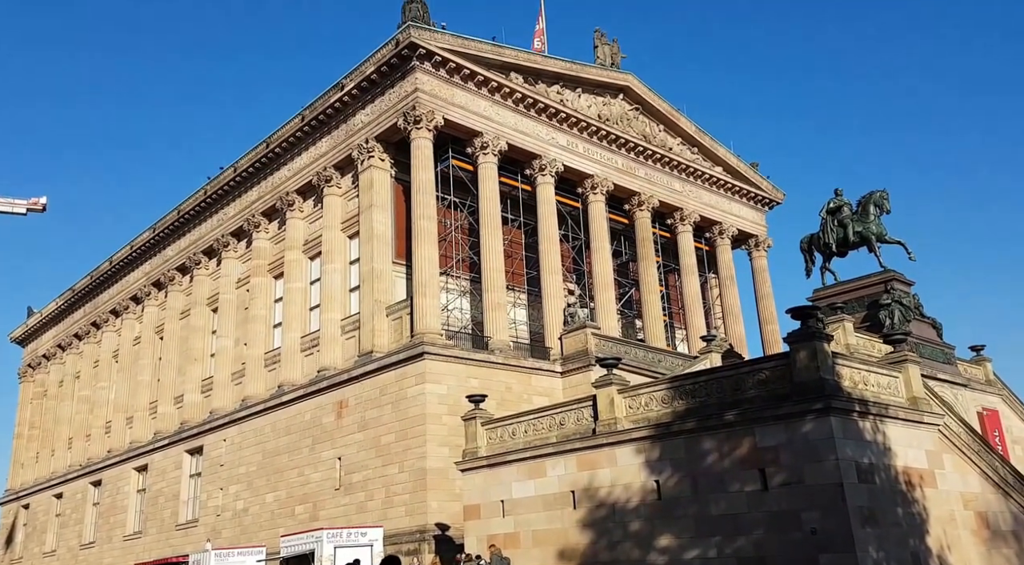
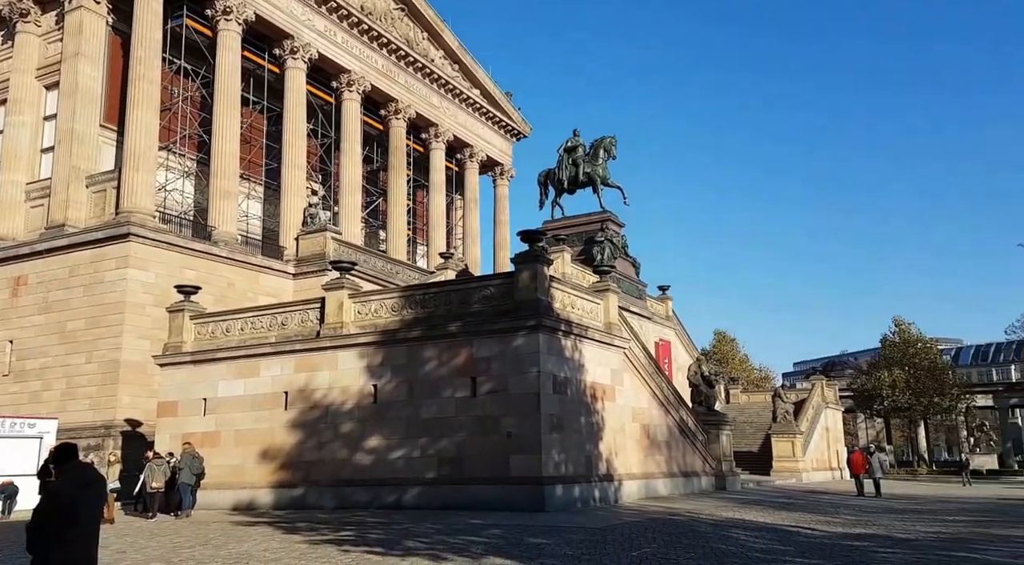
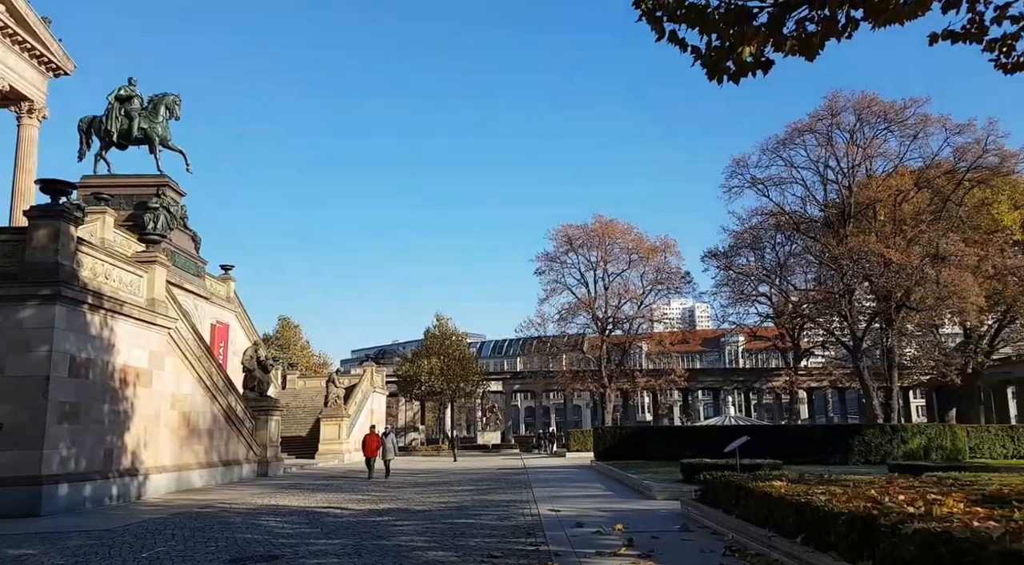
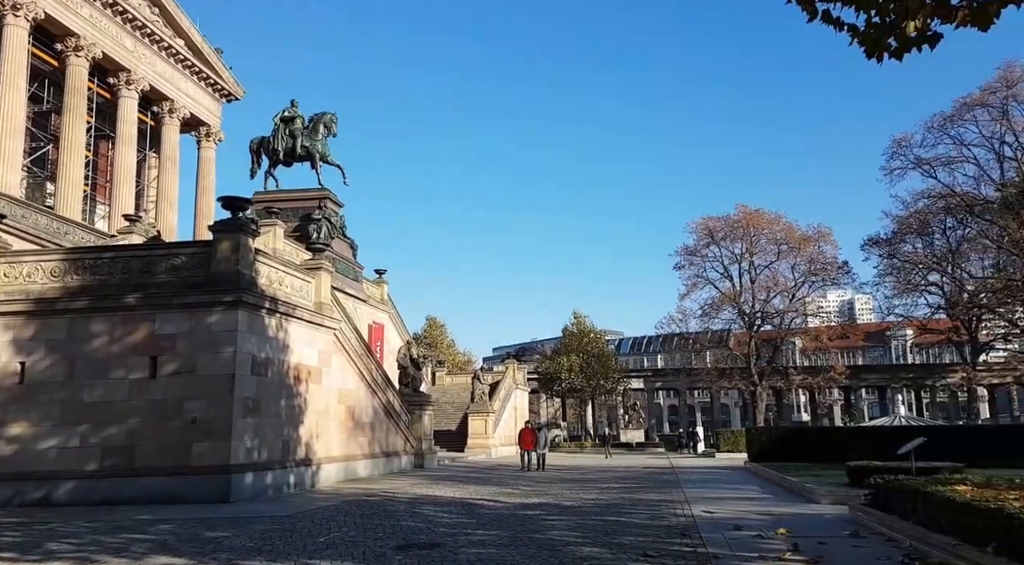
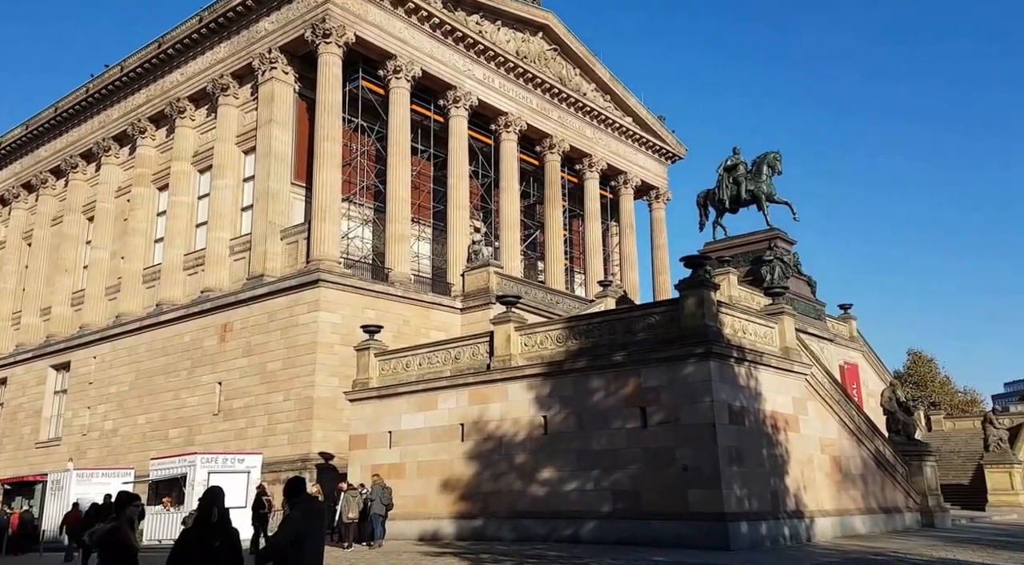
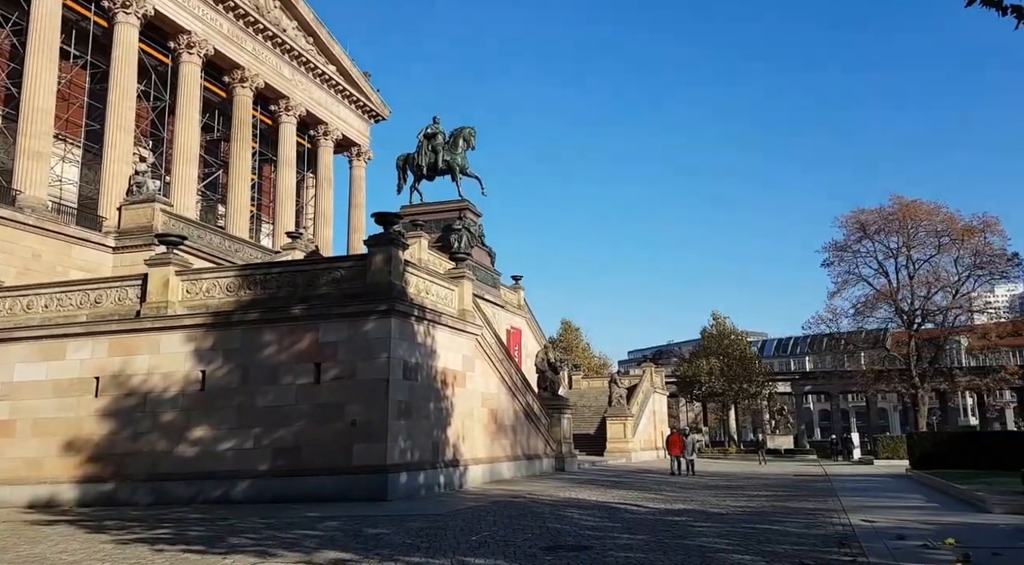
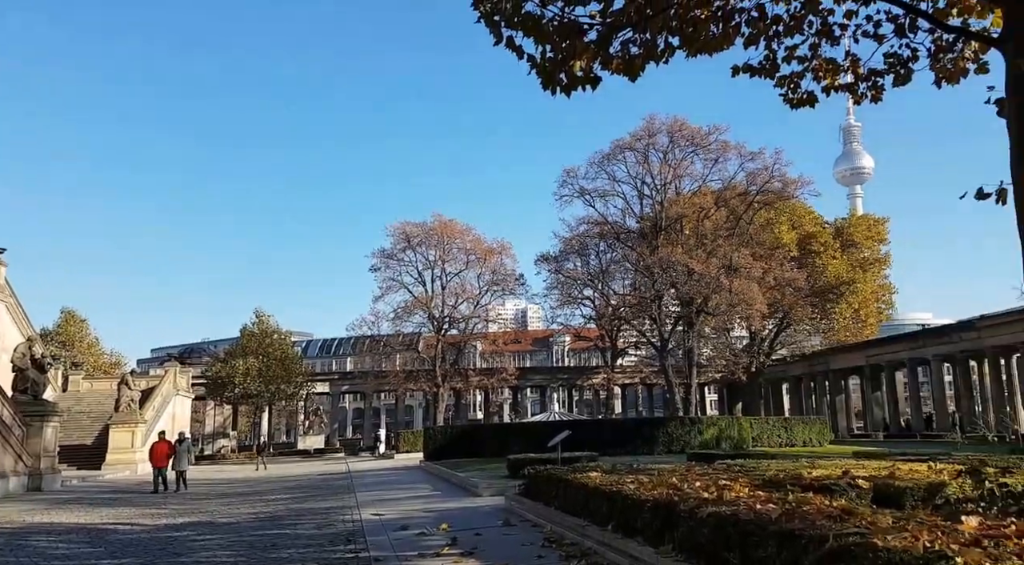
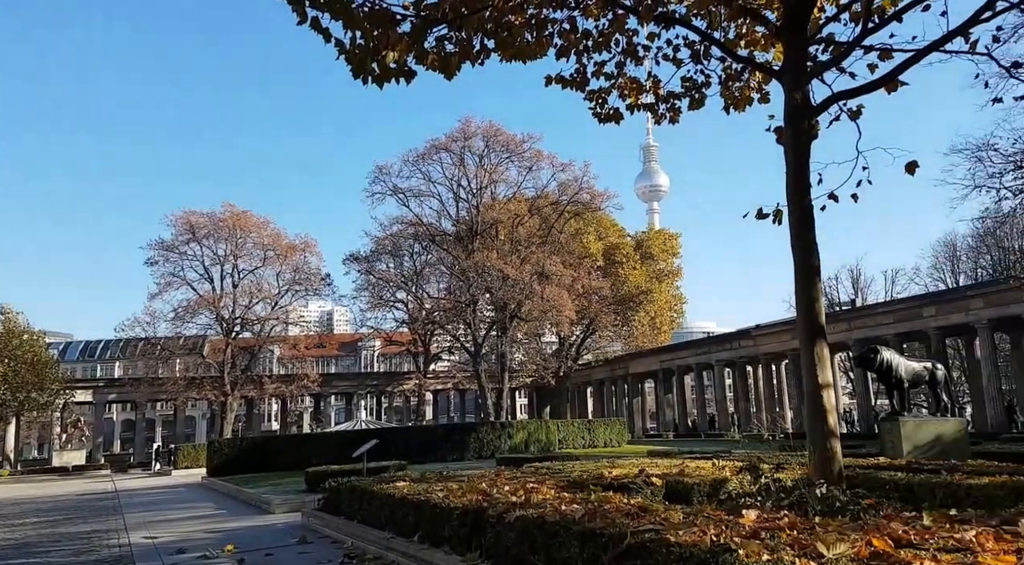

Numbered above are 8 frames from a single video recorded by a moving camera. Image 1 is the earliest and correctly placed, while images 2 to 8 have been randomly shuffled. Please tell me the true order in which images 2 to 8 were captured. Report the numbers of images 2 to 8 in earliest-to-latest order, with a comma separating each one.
5, 2, 6, 4, 3, 7, 8
